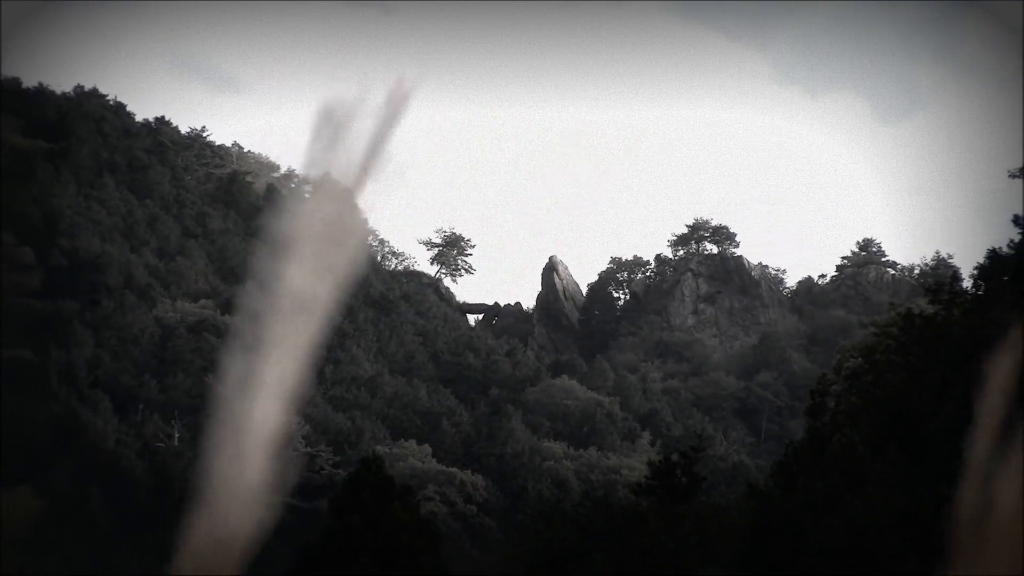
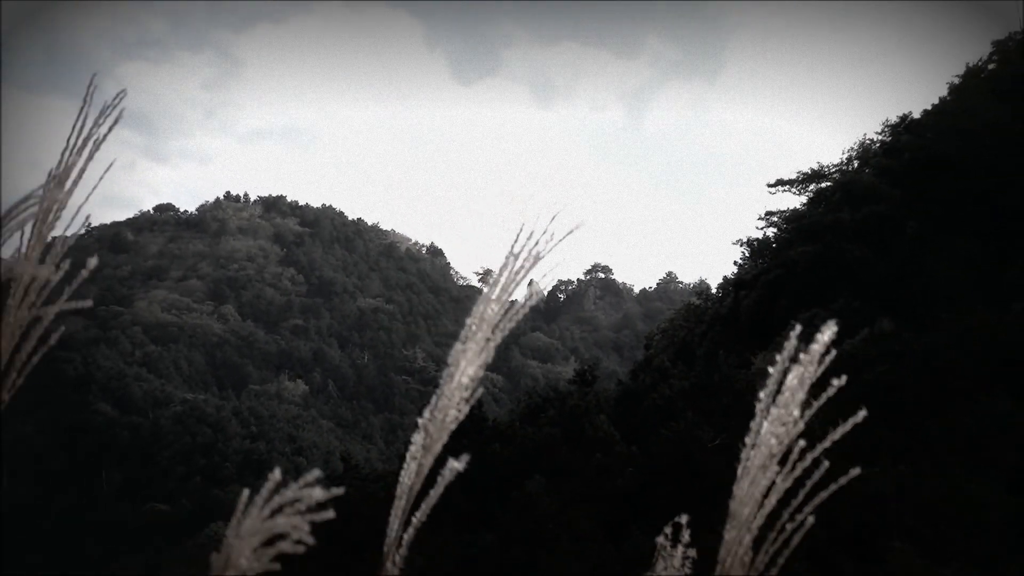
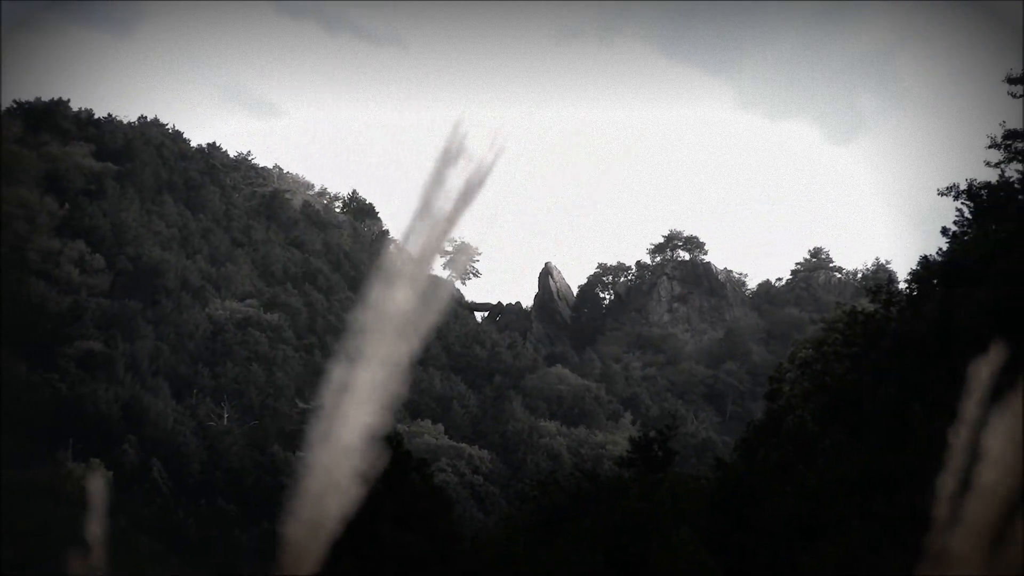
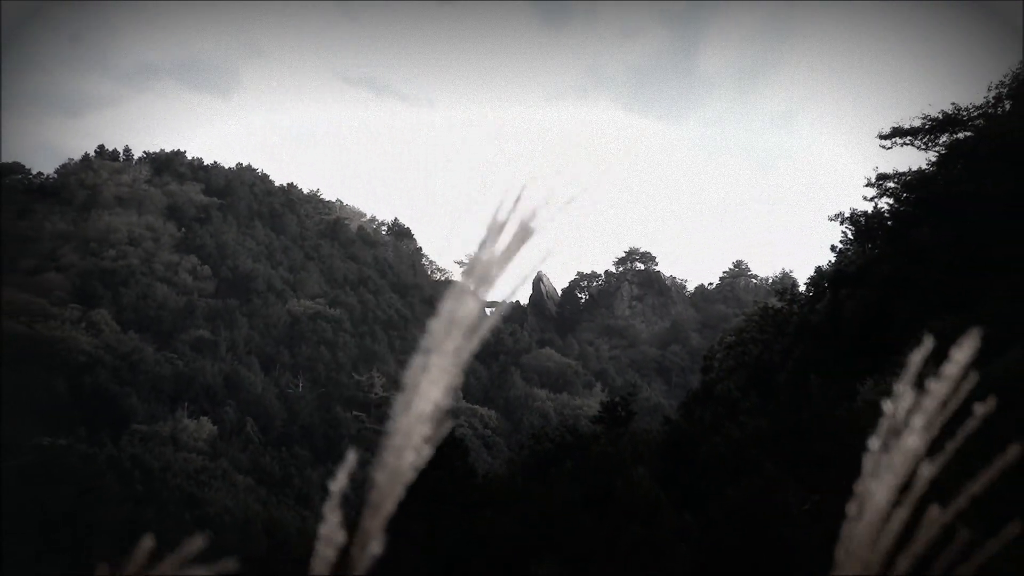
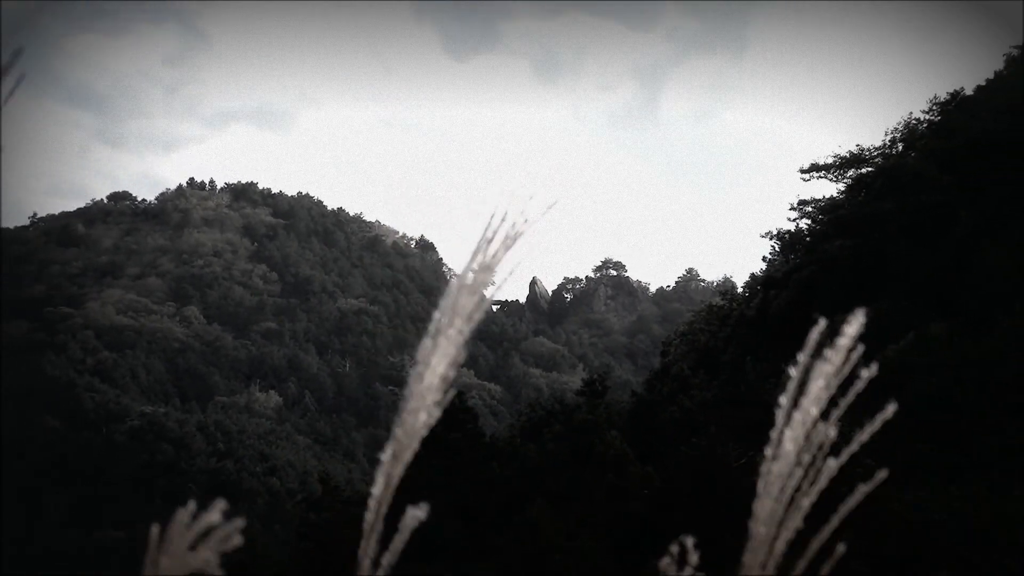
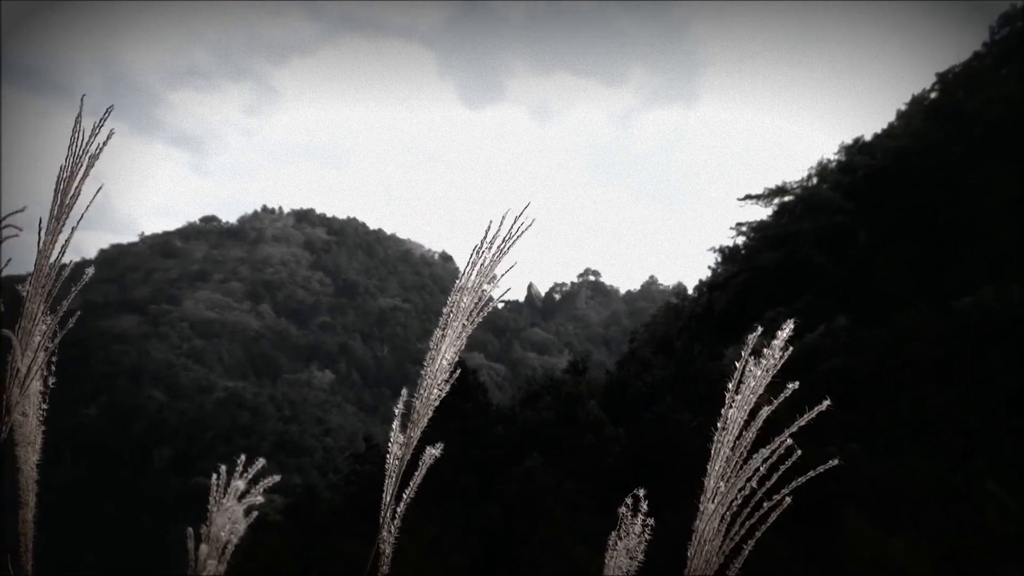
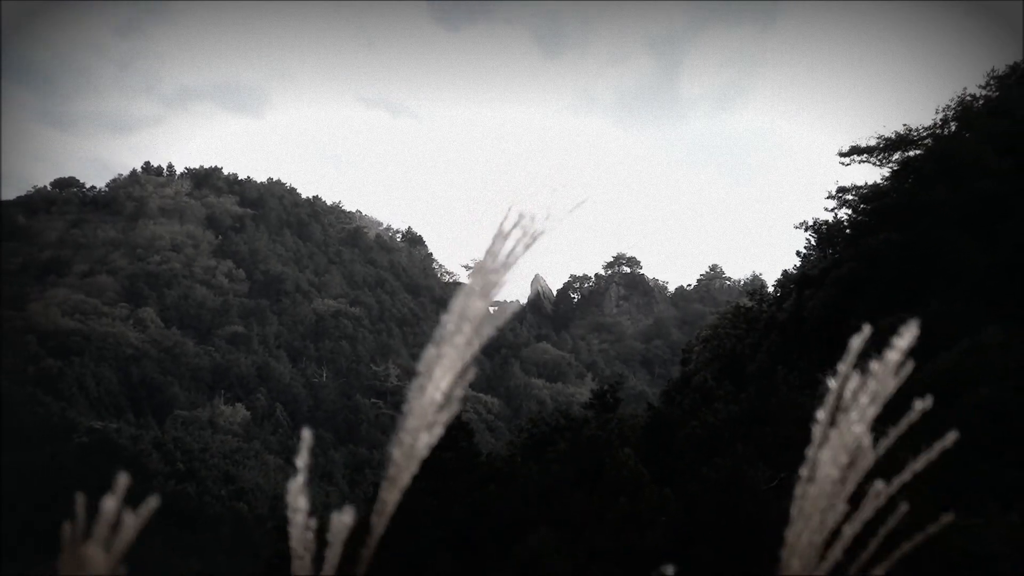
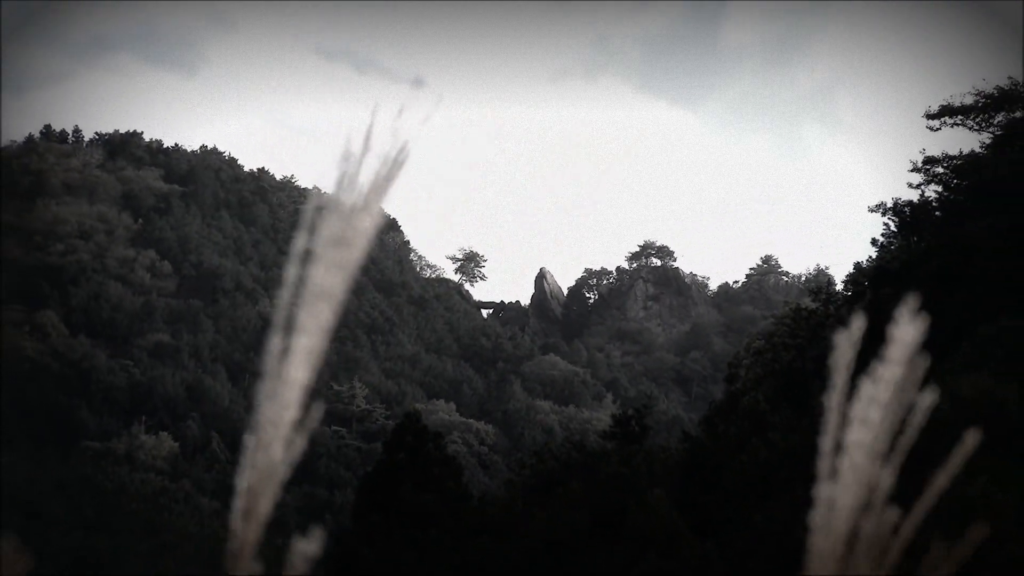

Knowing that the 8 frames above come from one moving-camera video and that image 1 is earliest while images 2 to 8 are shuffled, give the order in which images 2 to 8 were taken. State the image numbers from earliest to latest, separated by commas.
3, 8, 4, 7, 5, 2, 6
